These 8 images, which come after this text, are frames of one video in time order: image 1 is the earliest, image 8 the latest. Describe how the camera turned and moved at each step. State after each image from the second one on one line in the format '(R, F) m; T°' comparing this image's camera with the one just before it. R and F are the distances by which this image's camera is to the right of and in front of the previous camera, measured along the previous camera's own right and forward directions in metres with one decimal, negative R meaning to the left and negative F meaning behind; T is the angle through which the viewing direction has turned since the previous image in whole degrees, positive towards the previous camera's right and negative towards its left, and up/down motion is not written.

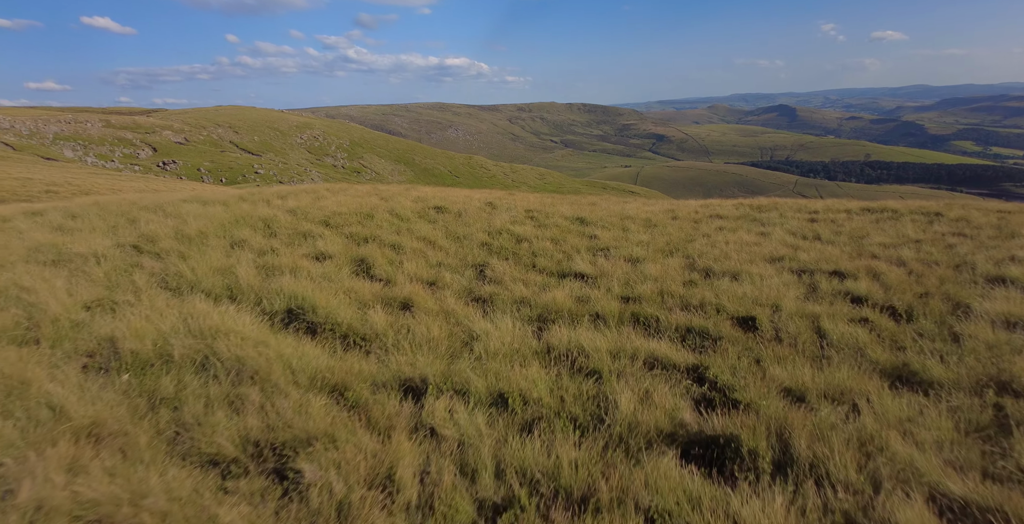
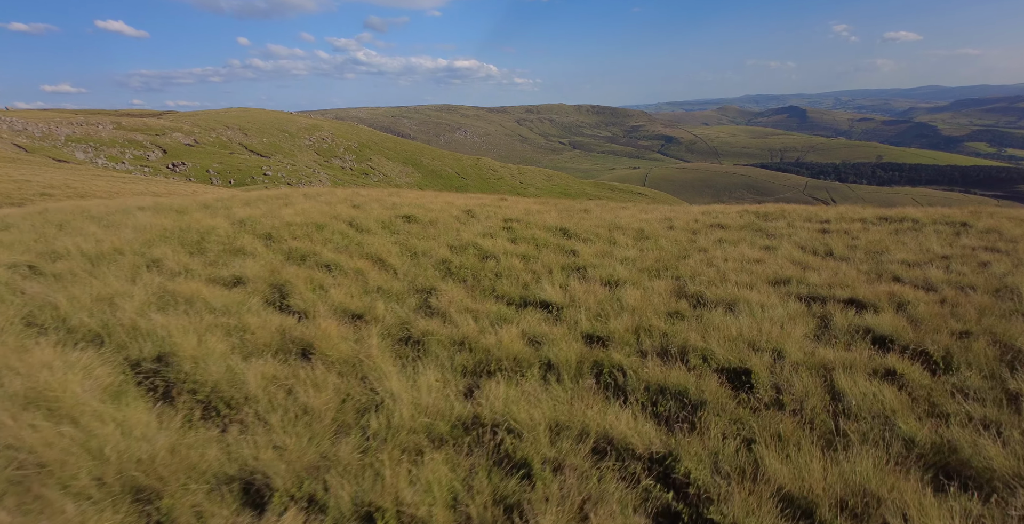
(+0.8, +1.6) m; -1°
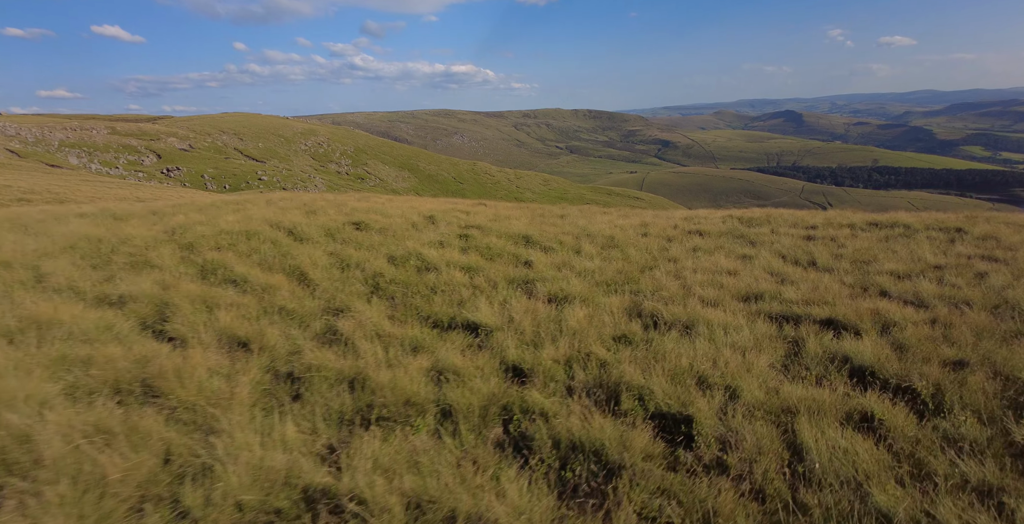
(+0.9, +1.1) m; 0°
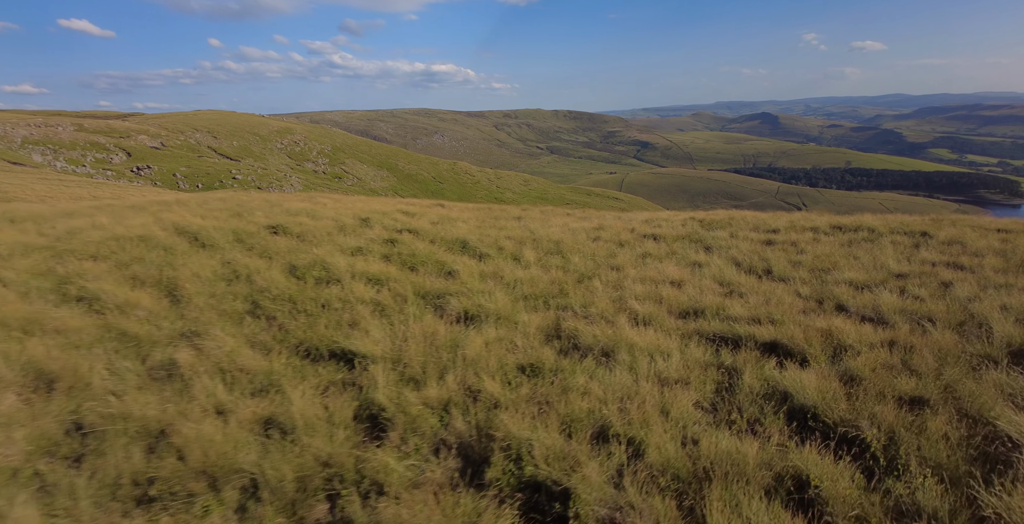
(+1.0, +1.1) m; +2°
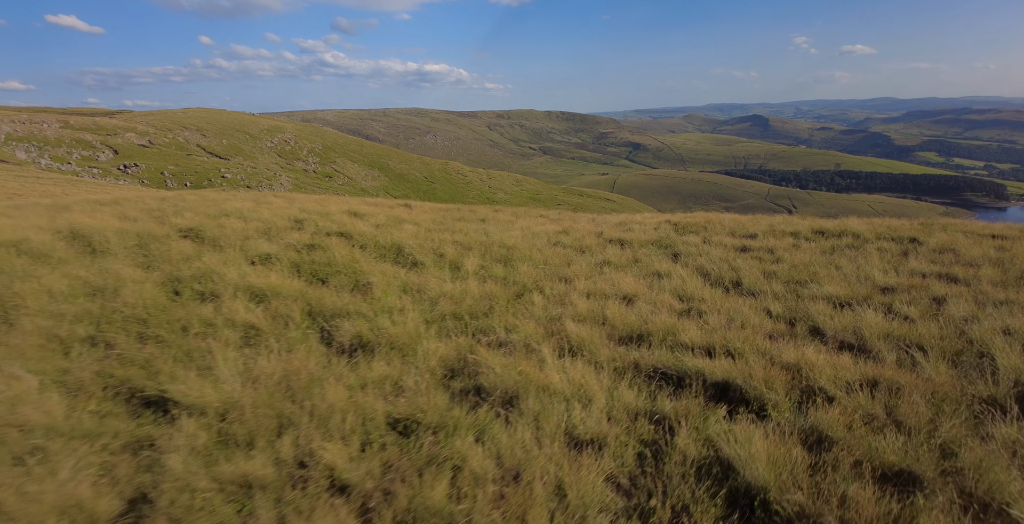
(+0.9, +1.3) m; +1°
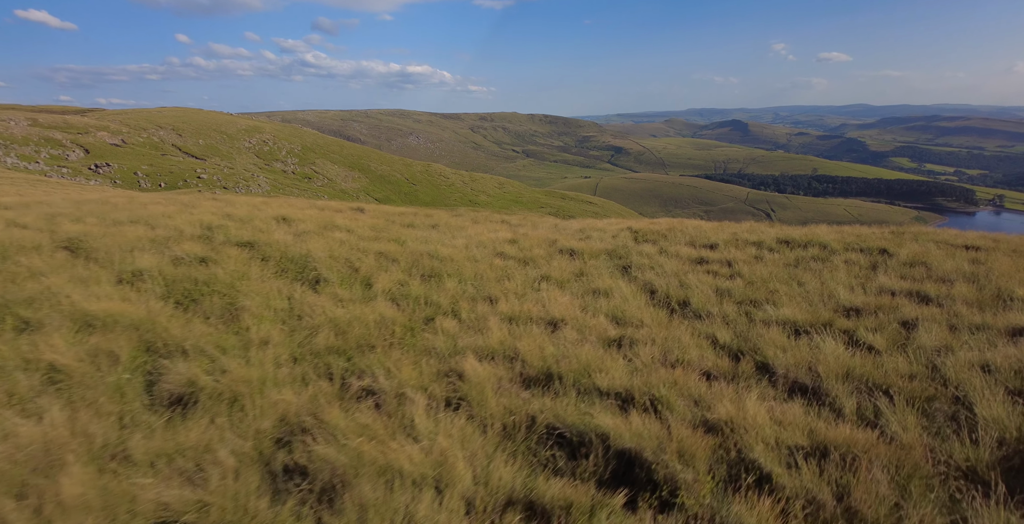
(+0.9, +1.1) m; +2°
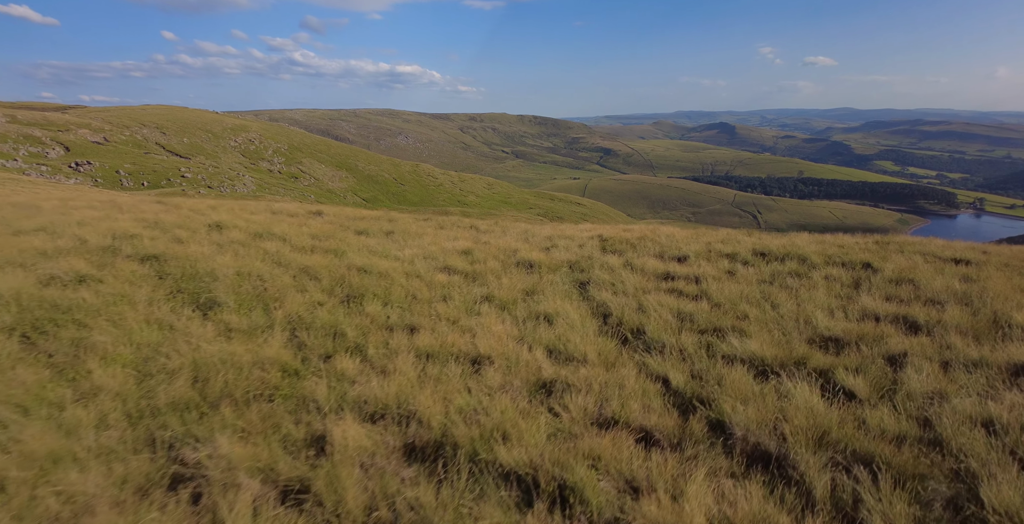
(+0.7, +1.1) m; +1°
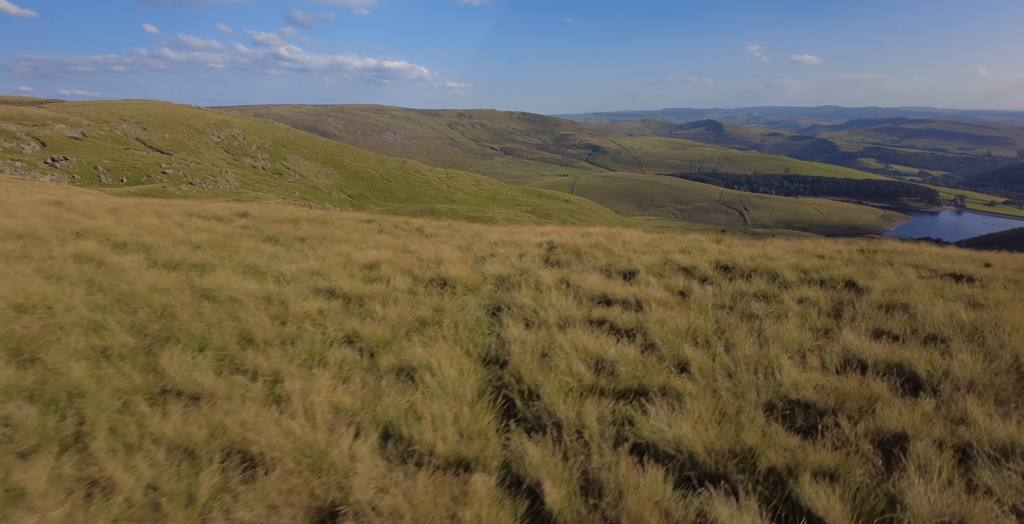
(+1.3, +2.0) m; +1°
